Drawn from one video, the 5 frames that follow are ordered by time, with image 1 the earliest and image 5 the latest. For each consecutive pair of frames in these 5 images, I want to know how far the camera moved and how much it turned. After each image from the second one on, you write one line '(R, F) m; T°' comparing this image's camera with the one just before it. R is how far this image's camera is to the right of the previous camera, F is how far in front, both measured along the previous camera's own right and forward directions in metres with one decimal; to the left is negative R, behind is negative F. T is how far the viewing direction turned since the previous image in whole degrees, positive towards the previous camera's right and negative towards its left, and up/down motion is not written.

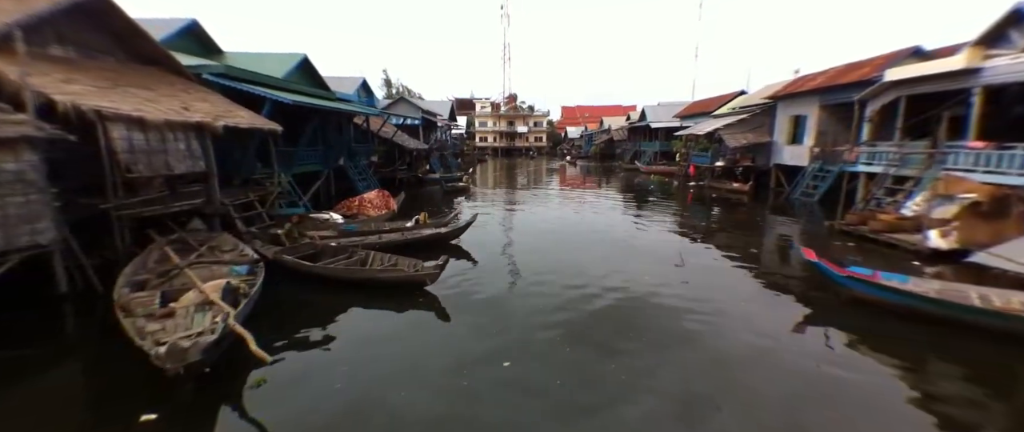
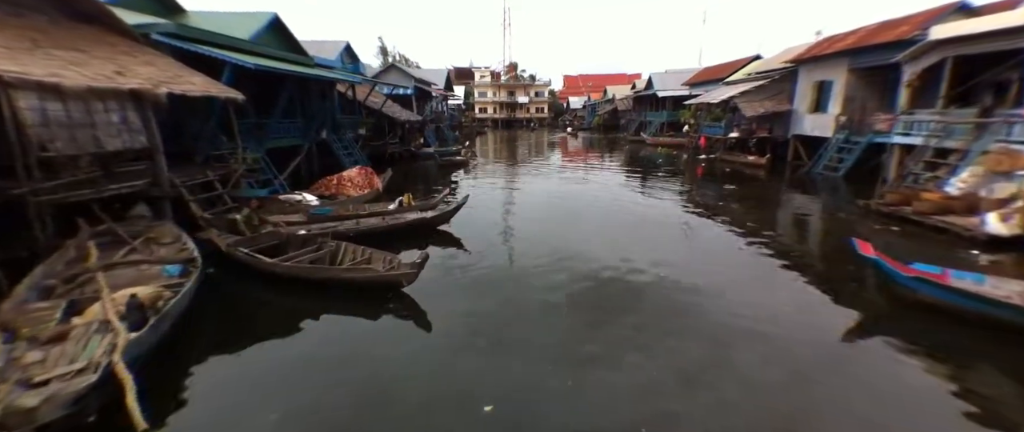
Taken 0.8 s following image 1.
(+0.2, +1.3) m; 0°
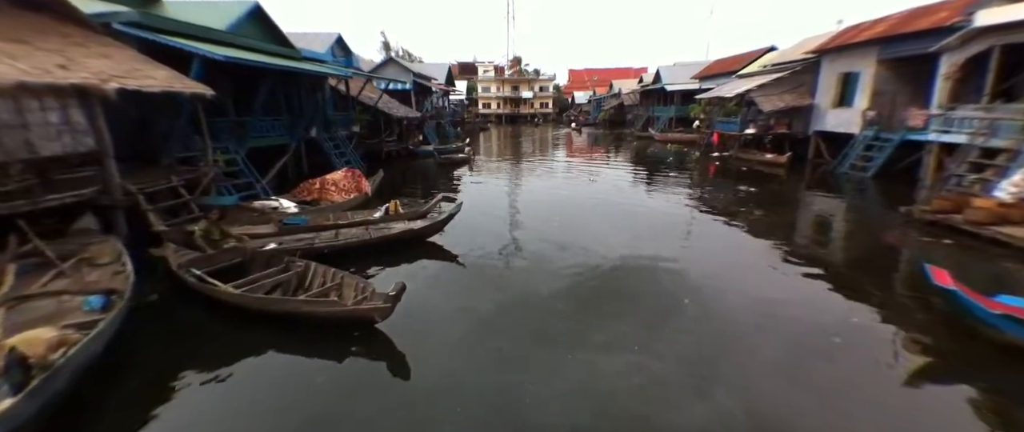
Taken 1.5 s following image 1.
(+0.1, +1.0) m; -1°
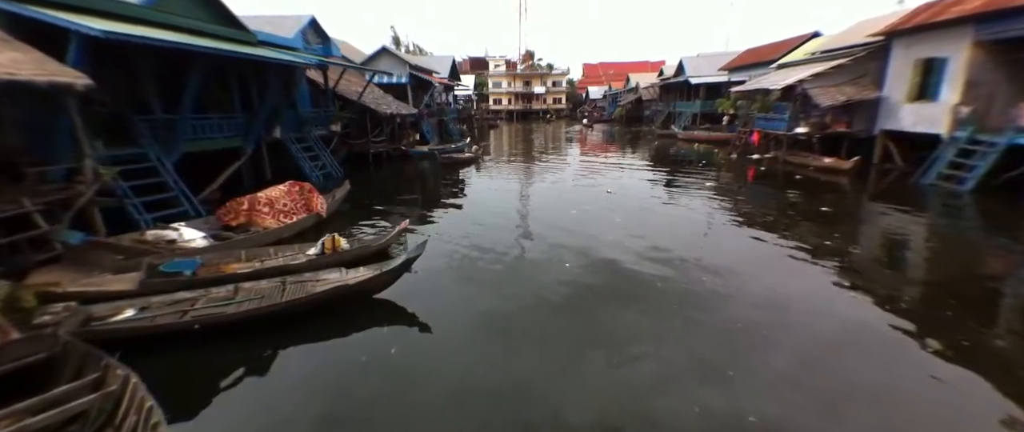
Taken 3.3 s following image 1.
(+0.4, +2.7) m; -2°
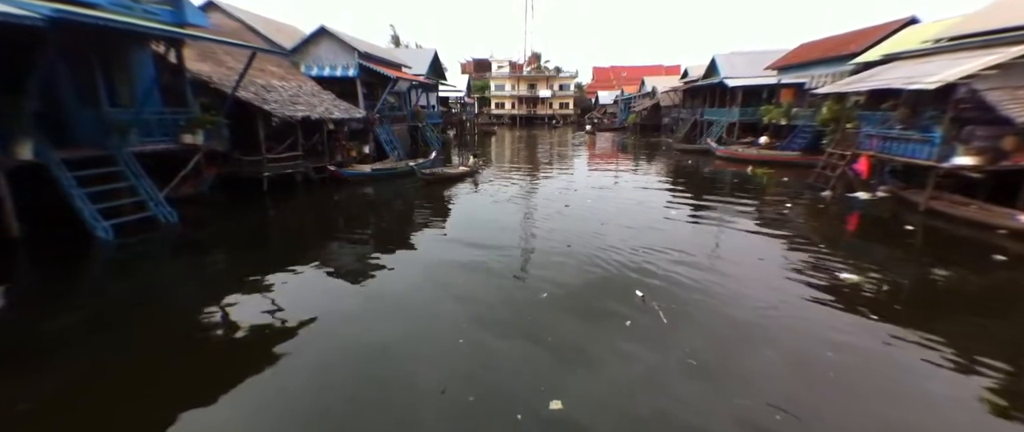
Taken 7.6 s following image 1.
(+1.1, +6.0) m; -1°
